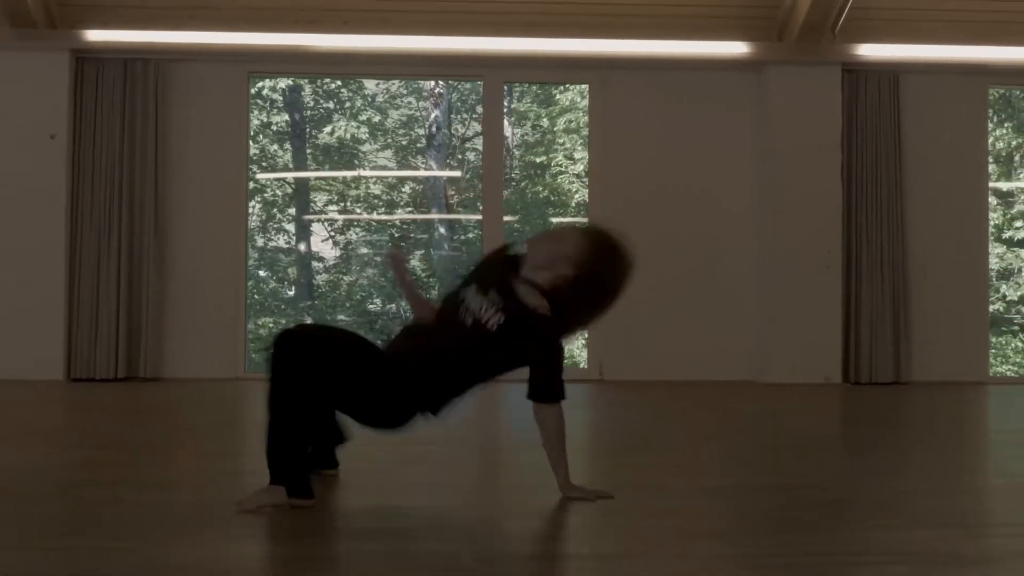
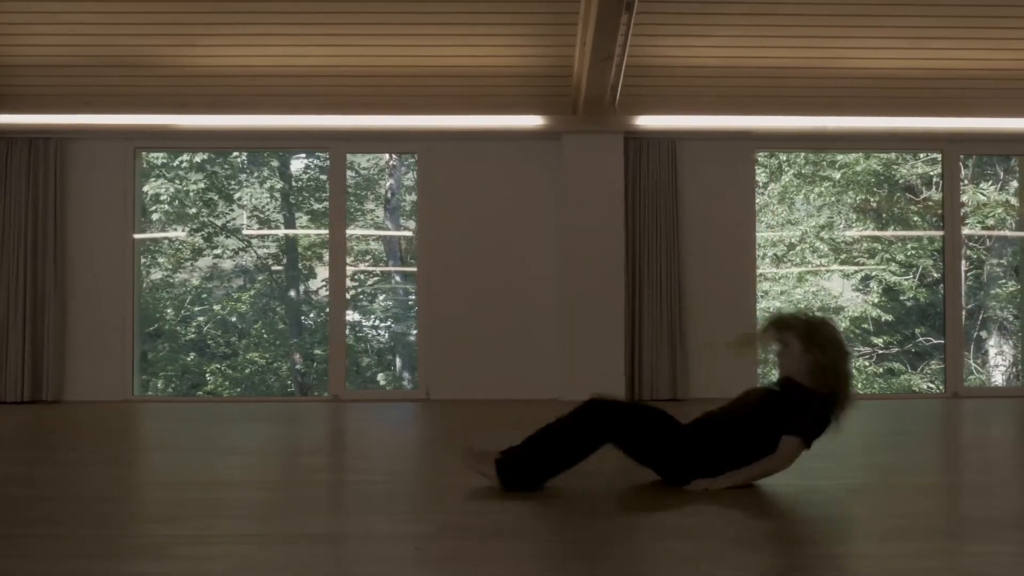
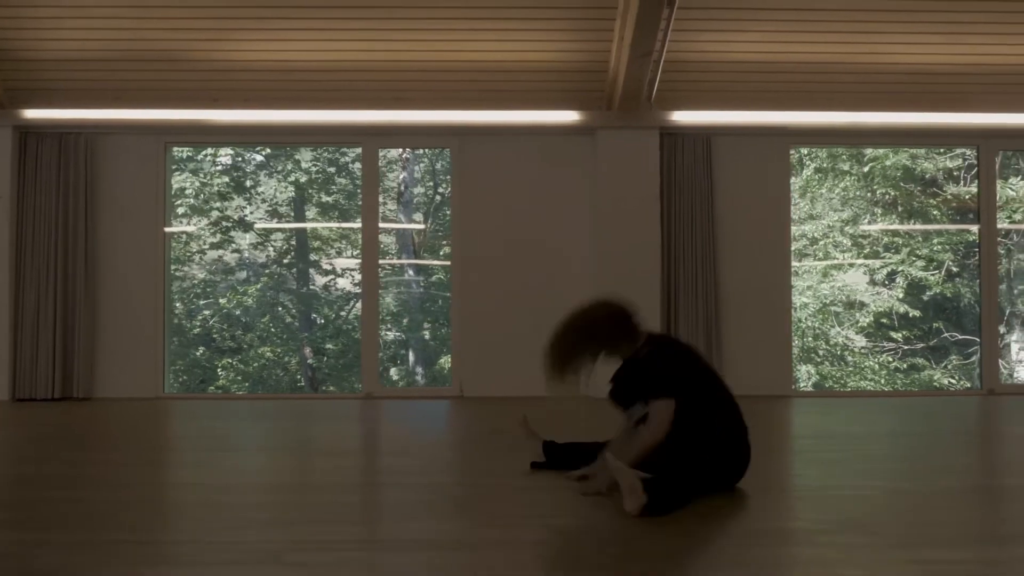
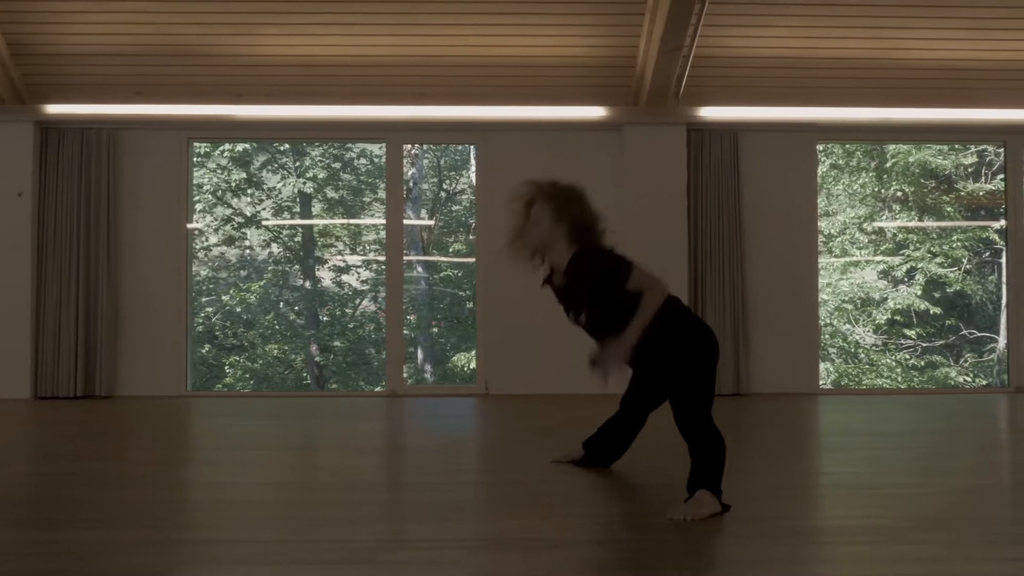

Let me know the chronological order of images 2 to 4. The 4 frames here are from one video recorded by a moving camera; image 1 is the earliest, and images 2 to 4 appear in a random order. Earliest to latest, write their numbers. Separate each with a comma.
4, 3, 2
